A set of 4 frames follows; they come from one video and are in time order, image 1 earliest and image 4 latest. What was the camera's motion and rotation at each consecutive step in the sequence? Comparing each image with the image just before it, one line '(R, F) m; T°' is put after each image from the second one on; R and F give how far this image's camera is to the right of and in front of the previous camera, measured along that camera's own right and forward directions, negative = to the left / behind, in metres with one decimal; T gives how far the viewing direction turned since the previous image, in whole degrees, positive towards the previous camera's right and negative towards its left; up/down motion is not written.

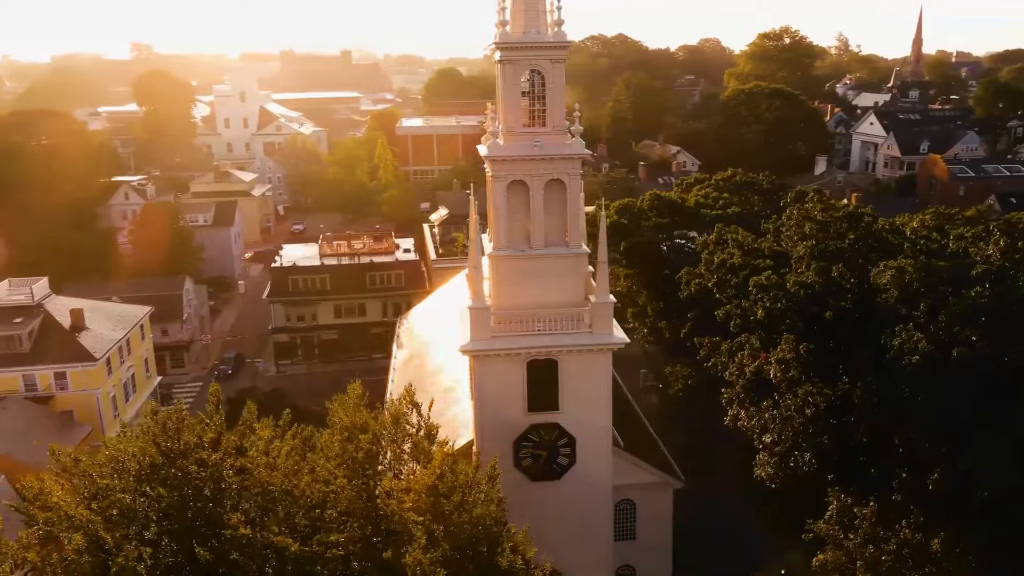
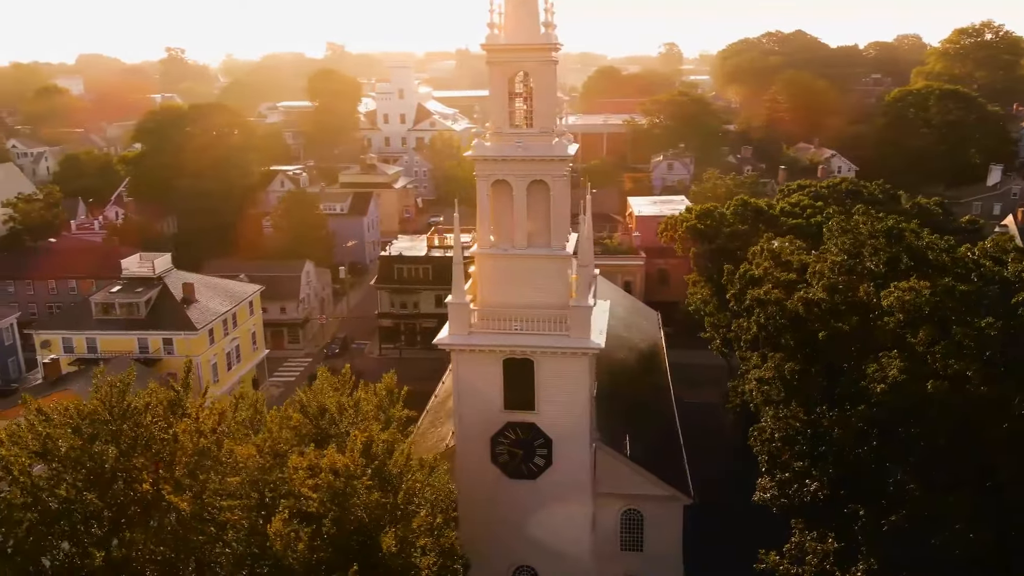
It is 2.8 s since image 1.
(+5.6, +0.3) m; -12°
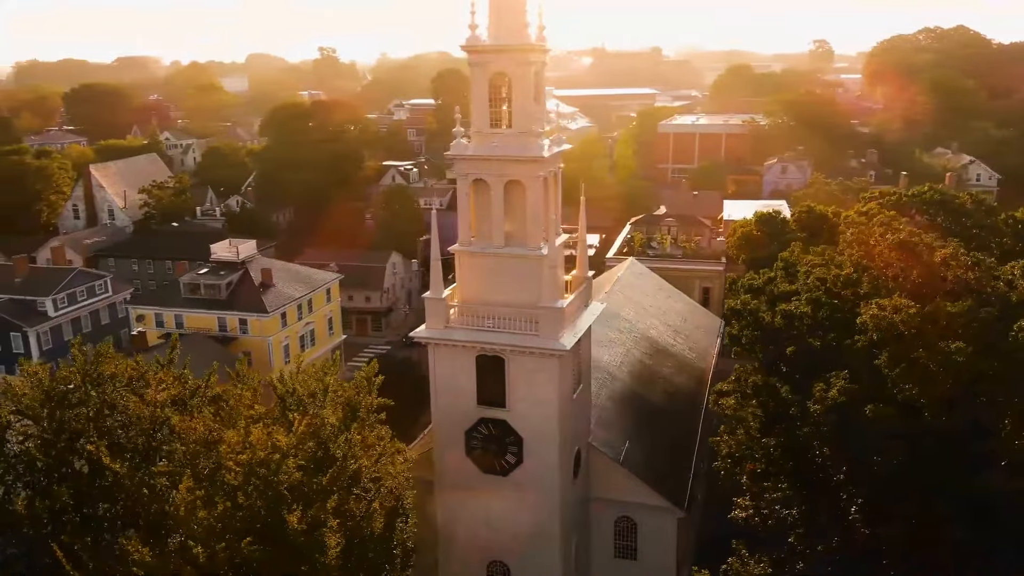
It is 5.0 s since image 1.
(+4.8, +0.1) m; -10°
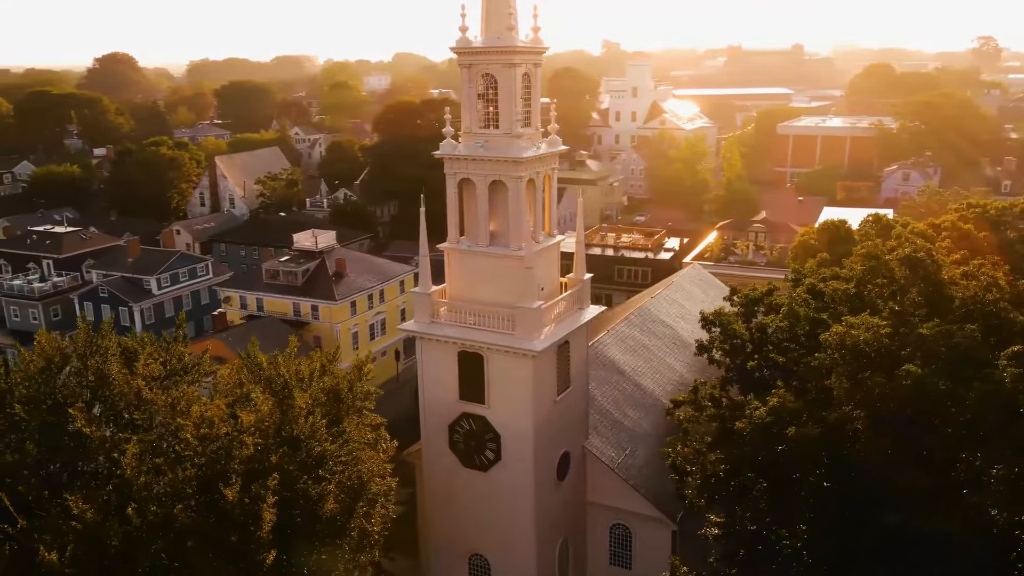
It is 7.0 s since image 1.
(+4.5, +0.1) m; -10°
